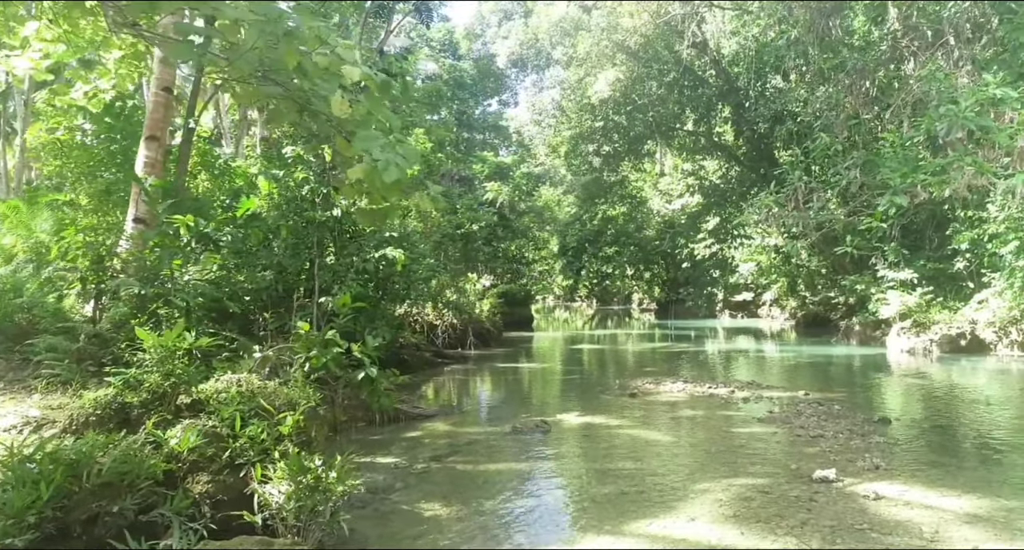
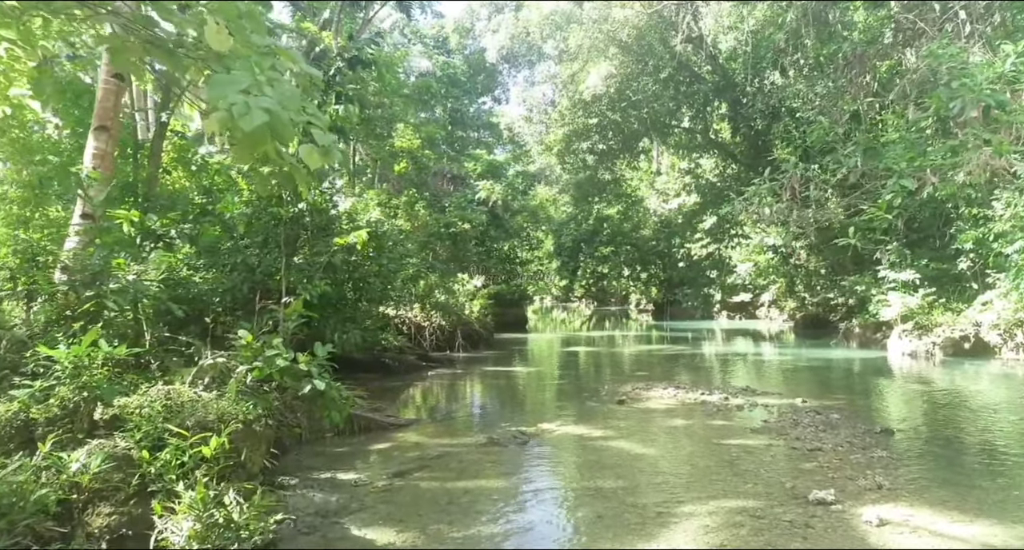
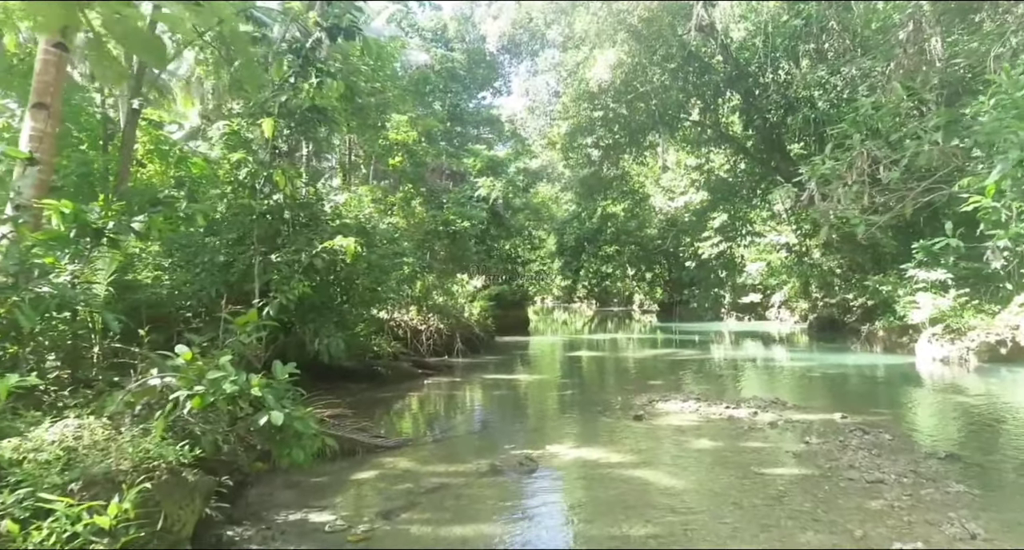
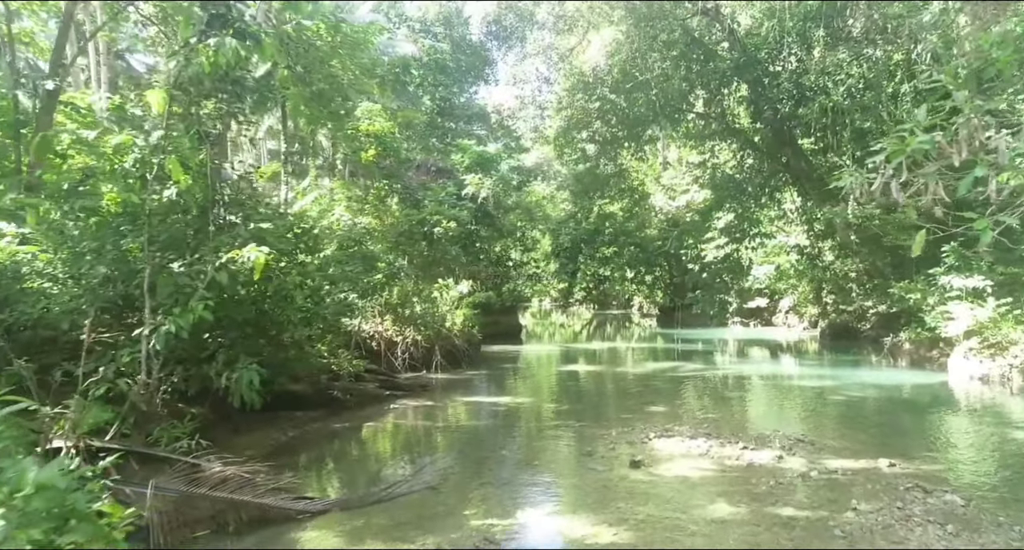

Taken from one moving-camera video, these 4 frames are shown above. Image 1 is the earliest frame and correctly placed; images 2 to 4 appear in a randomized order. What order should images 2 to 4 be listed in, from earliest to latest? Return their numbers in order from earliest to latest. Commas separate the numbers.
2, 3, 4
